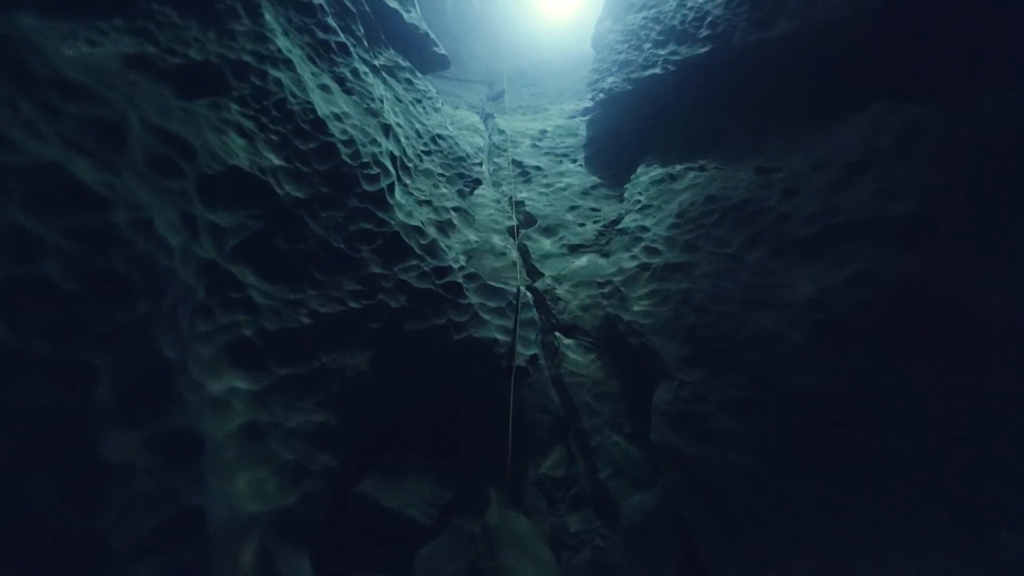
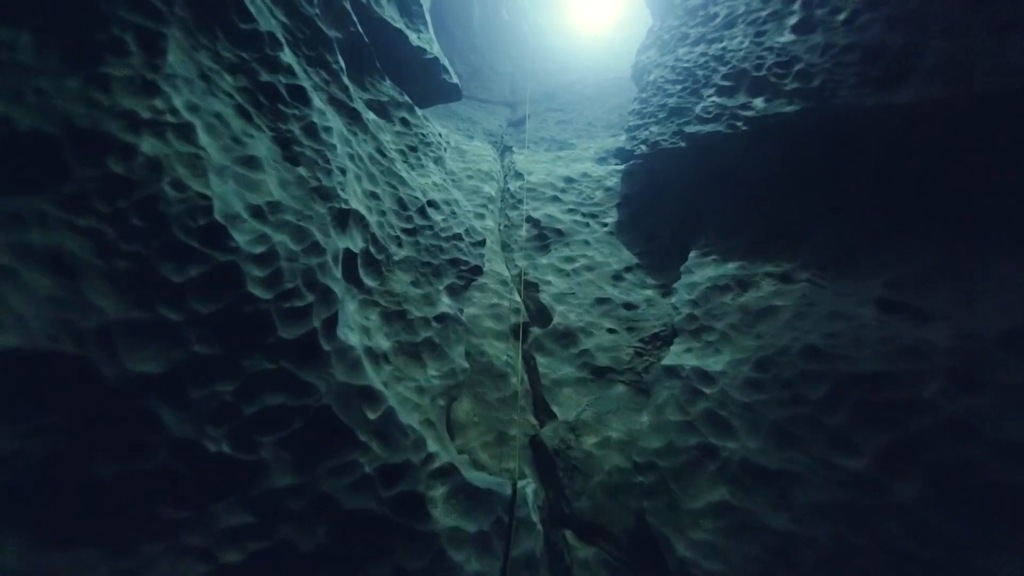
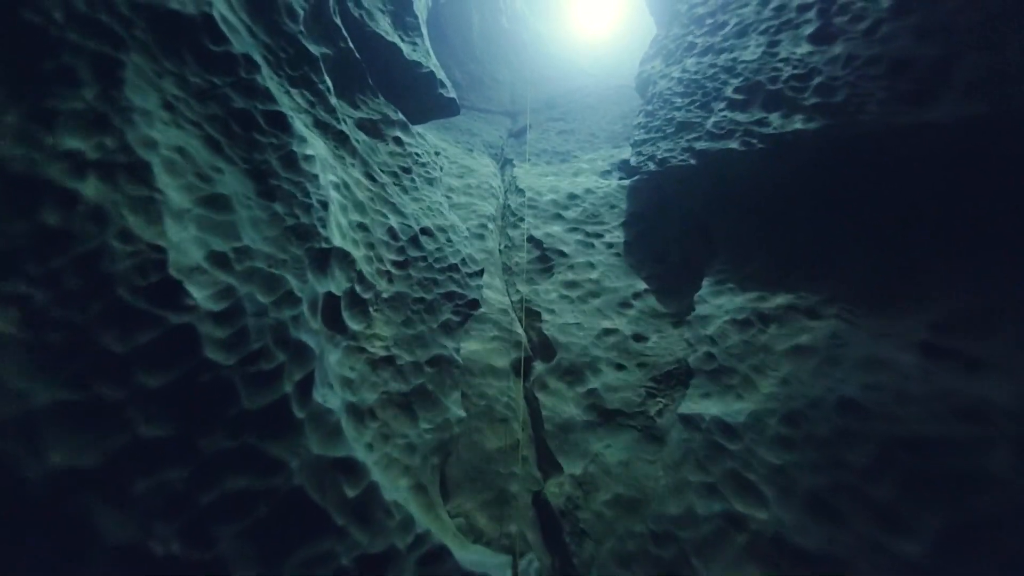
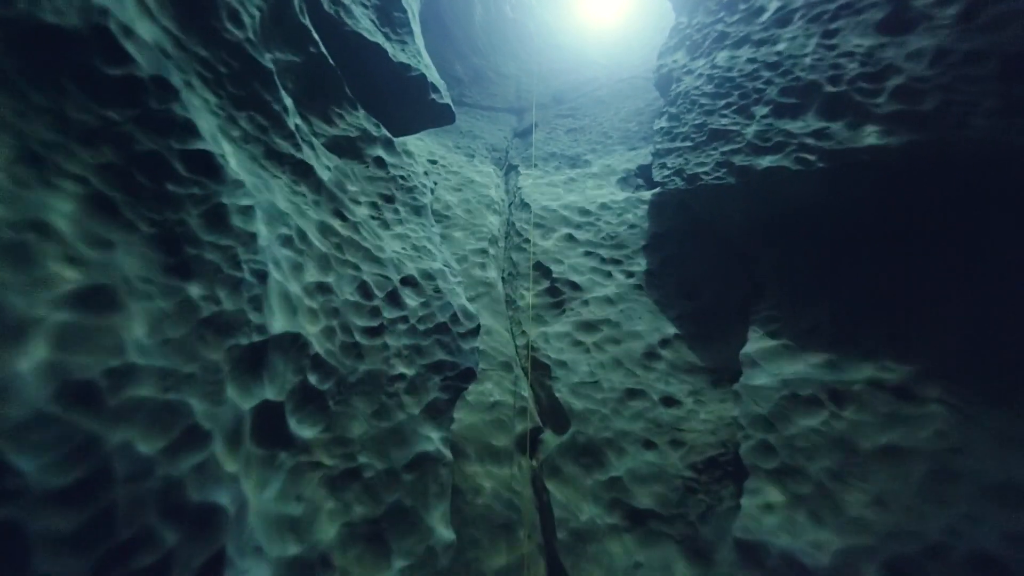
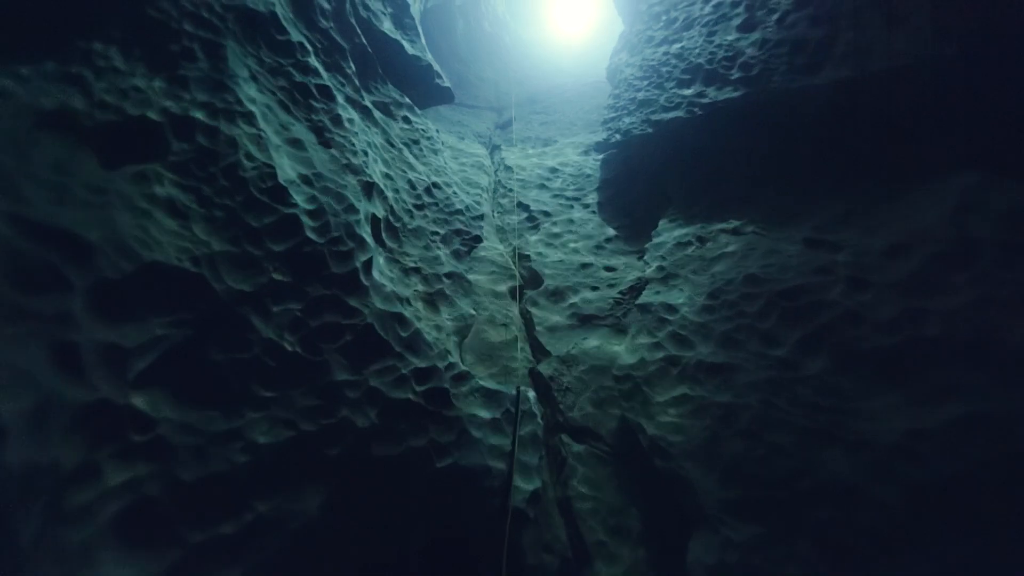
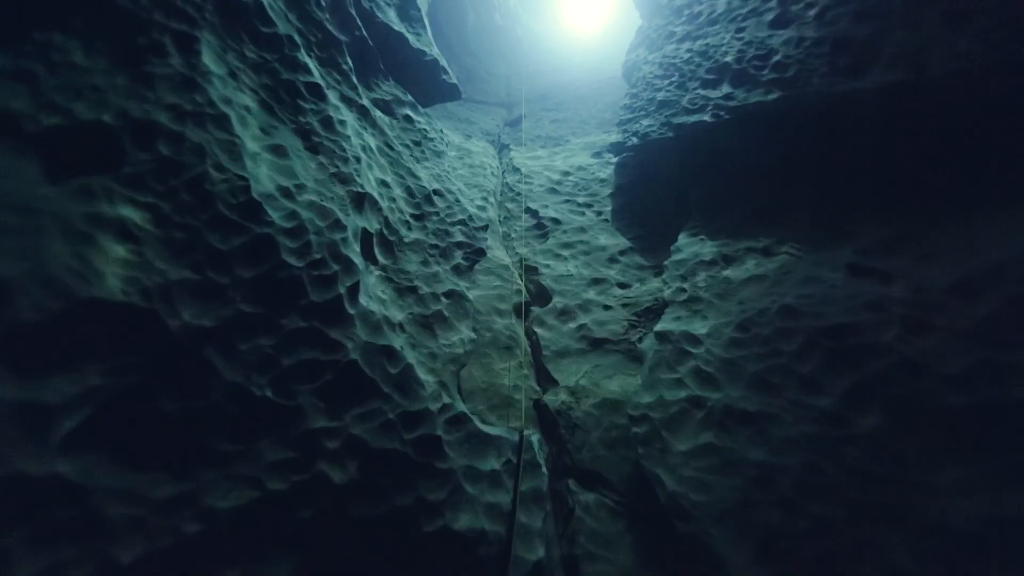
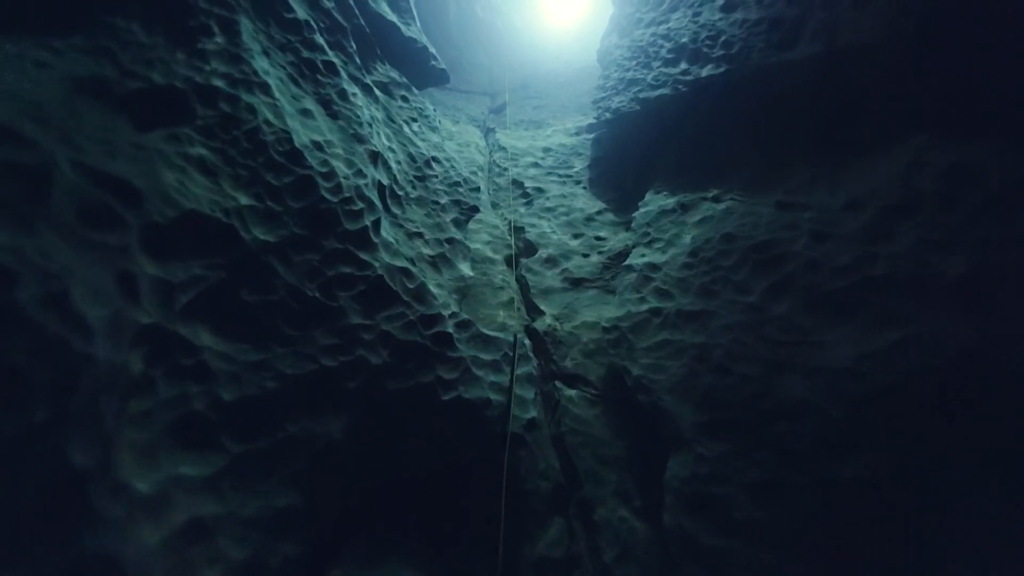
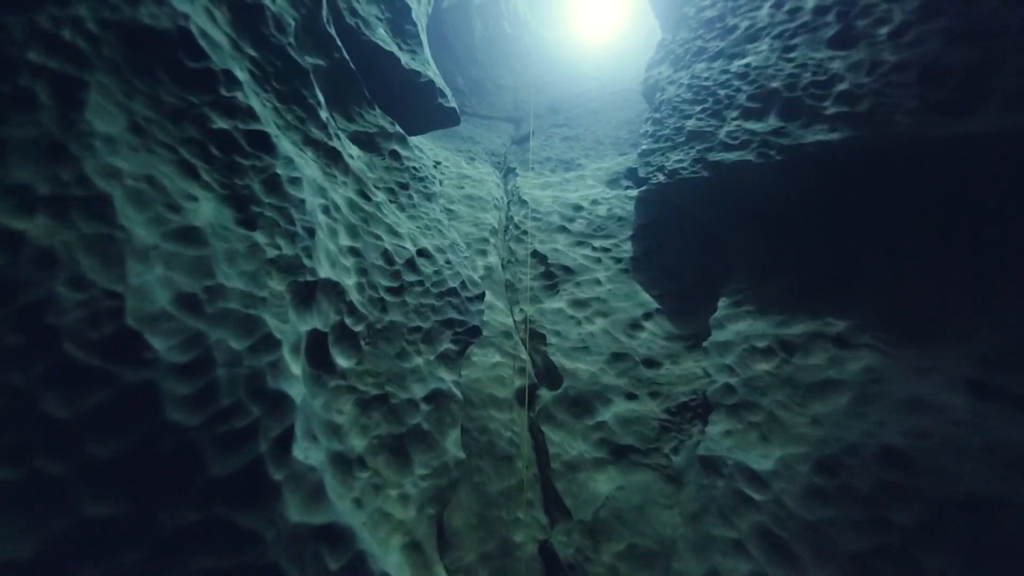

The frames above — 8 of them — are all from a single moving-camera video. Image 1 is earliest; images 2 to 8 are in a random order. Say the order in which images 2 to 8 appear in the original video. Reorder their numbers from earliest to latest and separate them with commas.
7, 5, 6, 2, 3, 8, 4
